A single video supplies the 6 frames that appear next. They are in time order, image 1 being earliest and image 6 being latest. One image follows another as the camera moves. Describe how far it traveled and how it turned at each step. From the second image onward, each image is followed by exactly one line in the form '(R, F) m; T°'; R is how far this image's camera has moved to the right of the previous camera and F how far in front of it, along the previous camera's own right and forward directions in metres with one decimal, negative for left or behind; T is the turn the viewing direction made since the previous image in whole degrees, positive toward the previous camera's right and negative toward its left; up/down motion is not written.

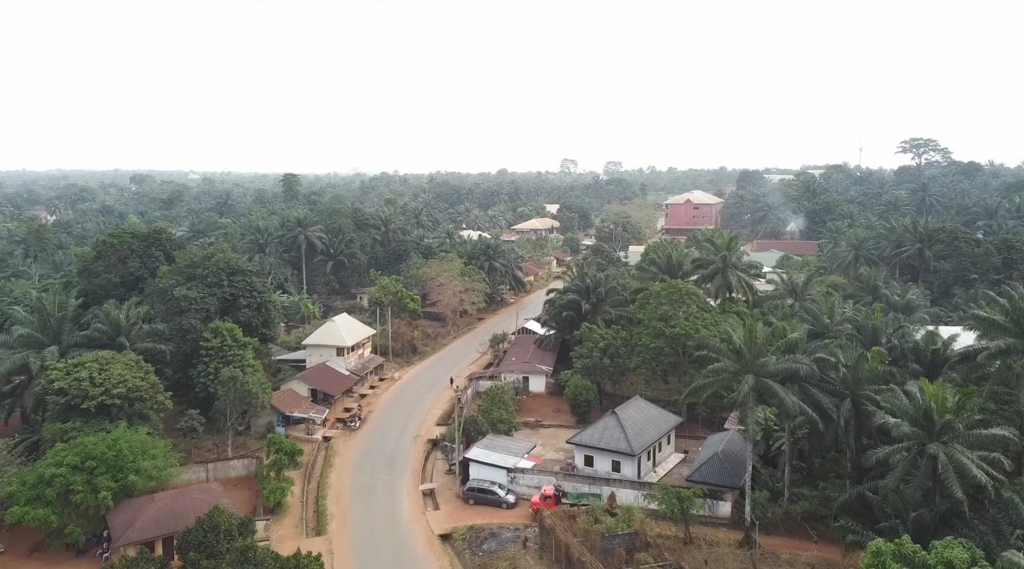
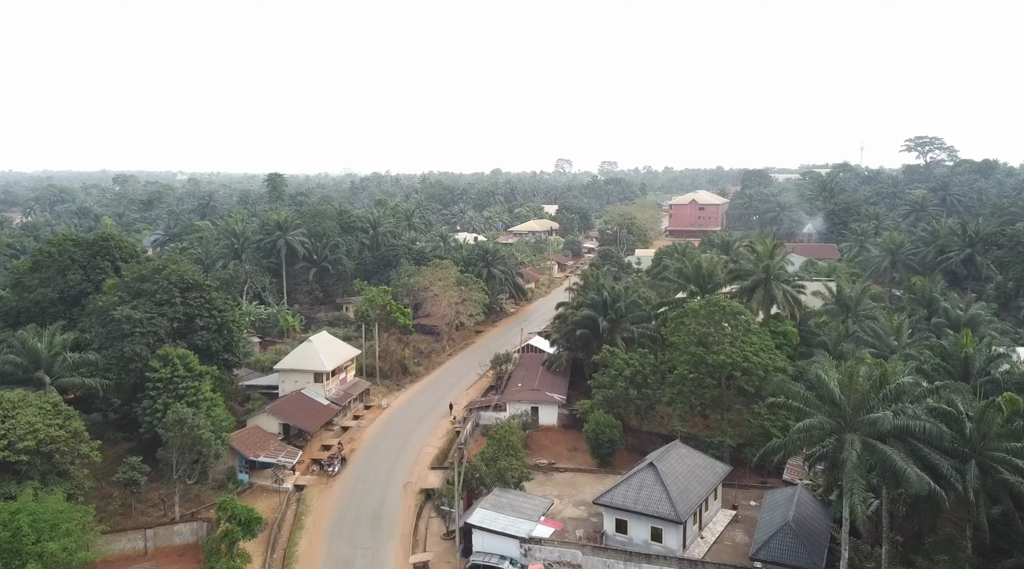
(-0.6, +5.8) m; 0°
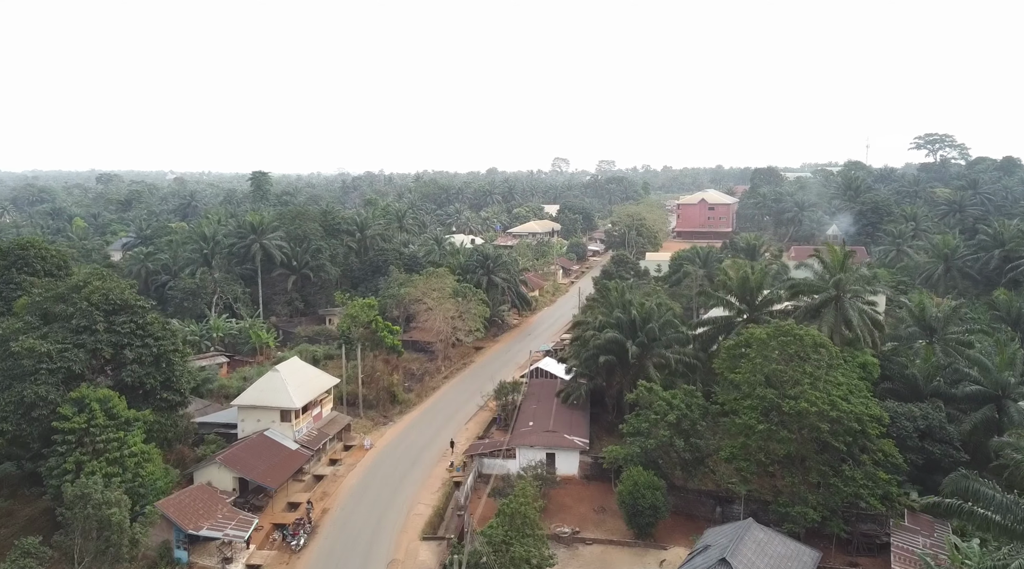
(-0.5, +6.5) m; 0°
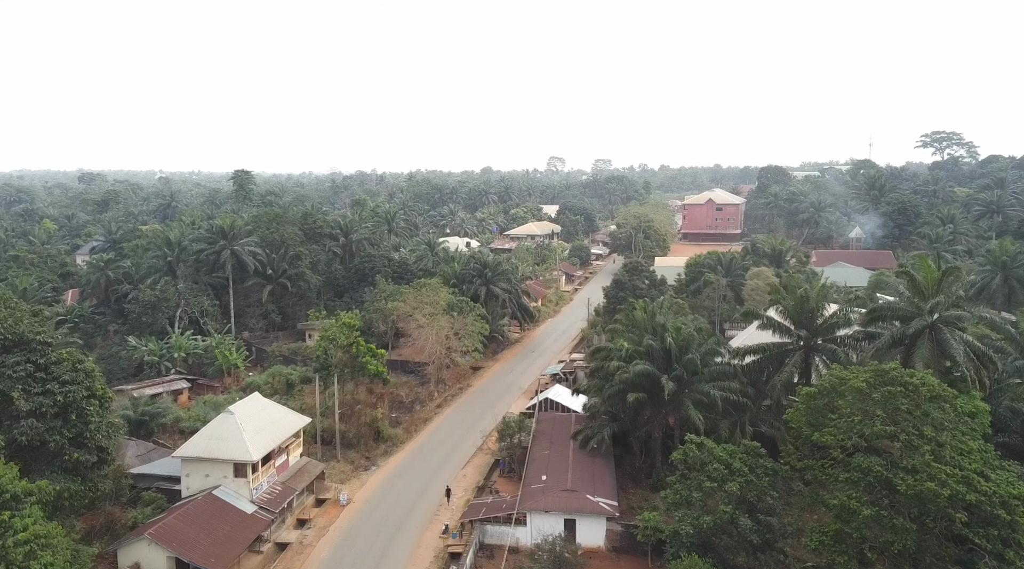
(-0.4, +5.7) m; 0°
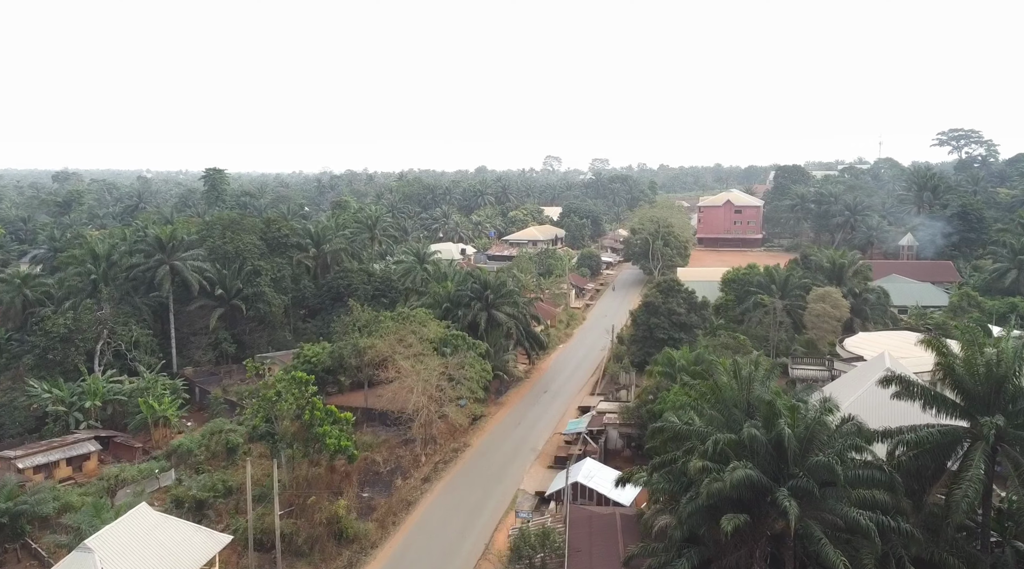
(-0.6, +9.3) m; 0°
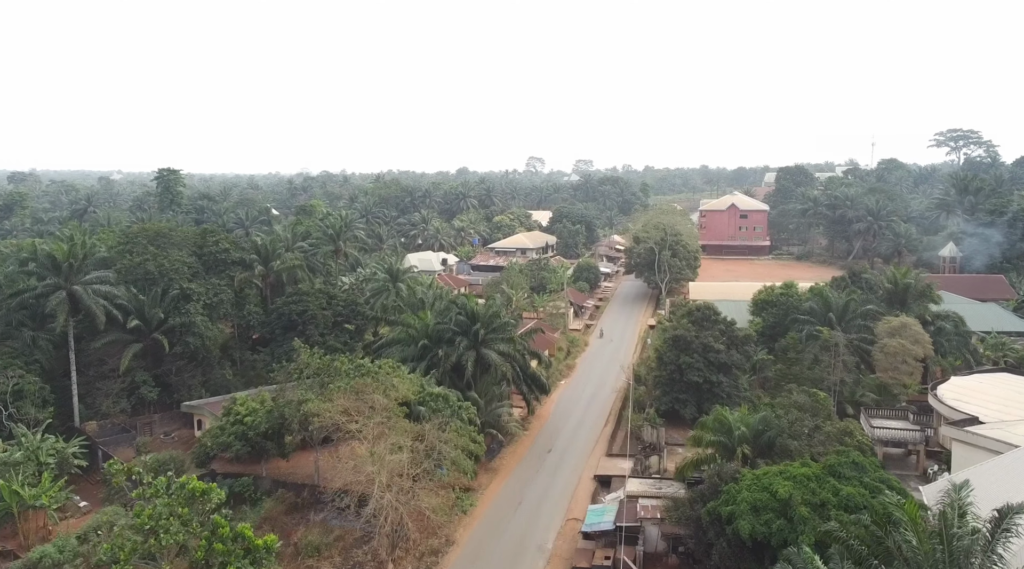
(-0.5, +8.3) m; +1°
